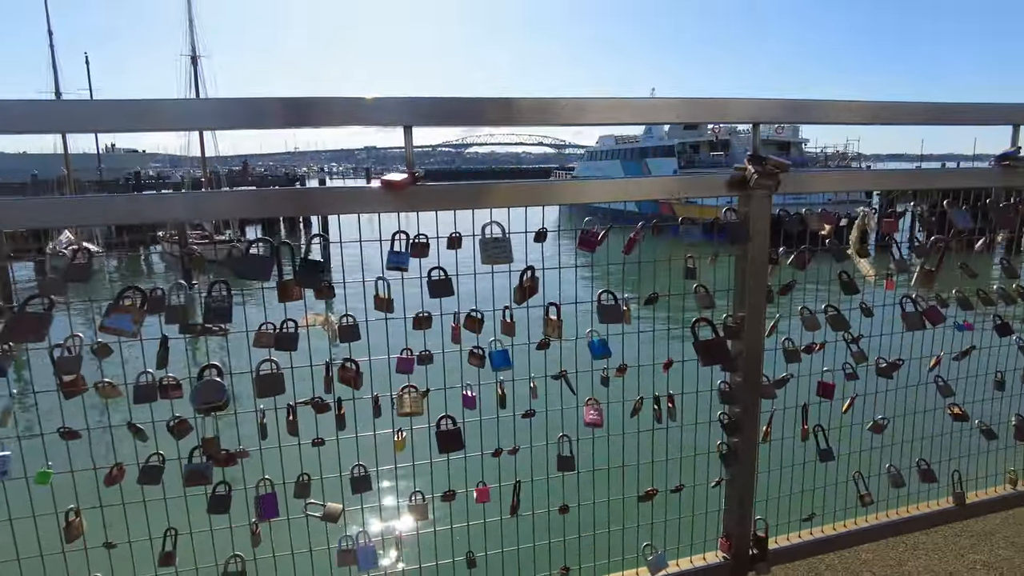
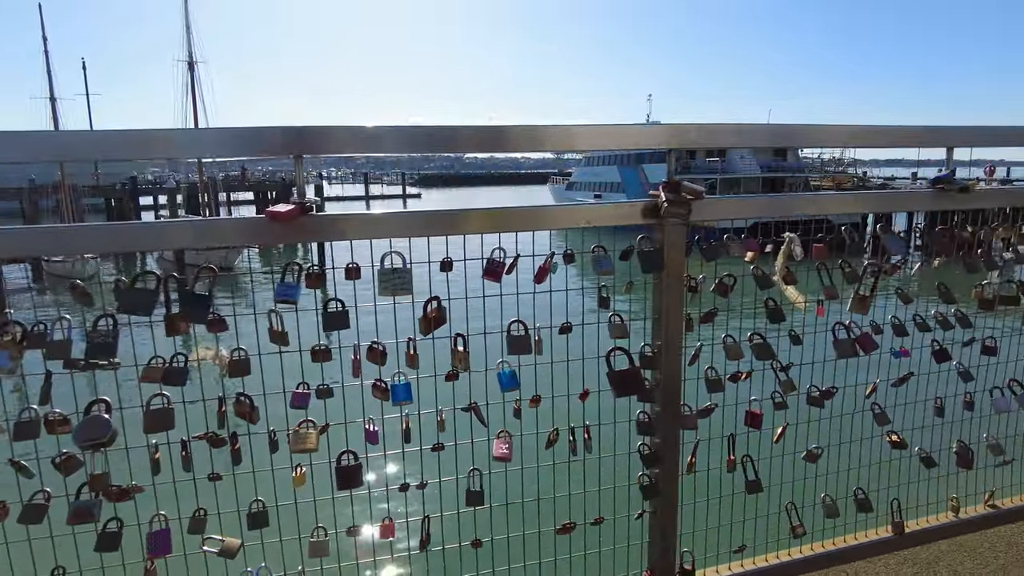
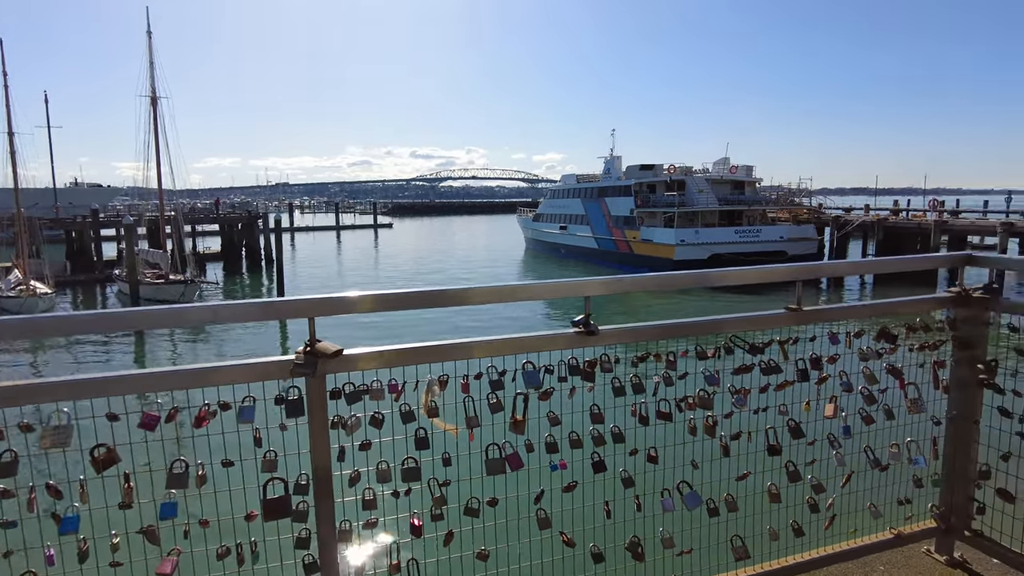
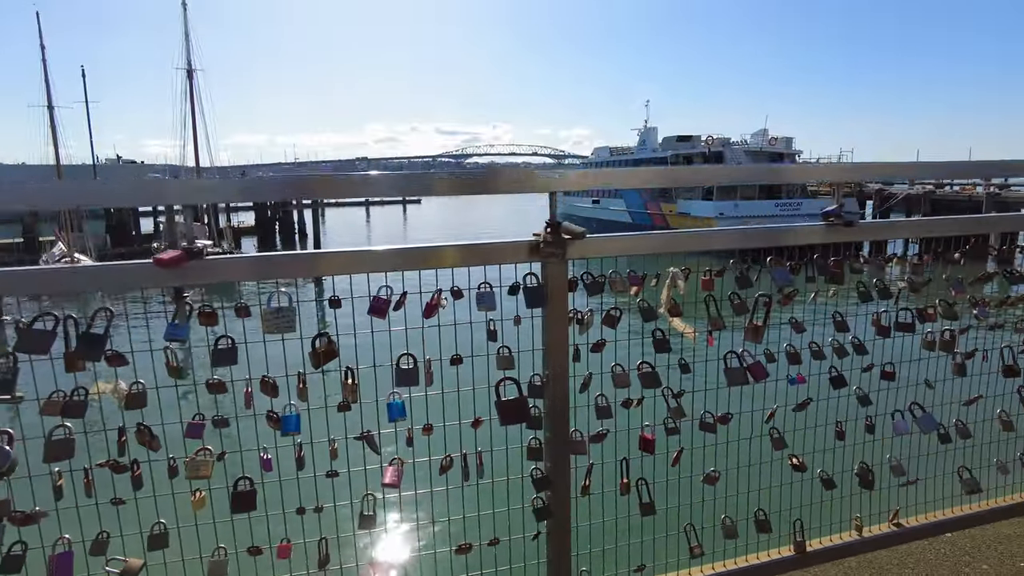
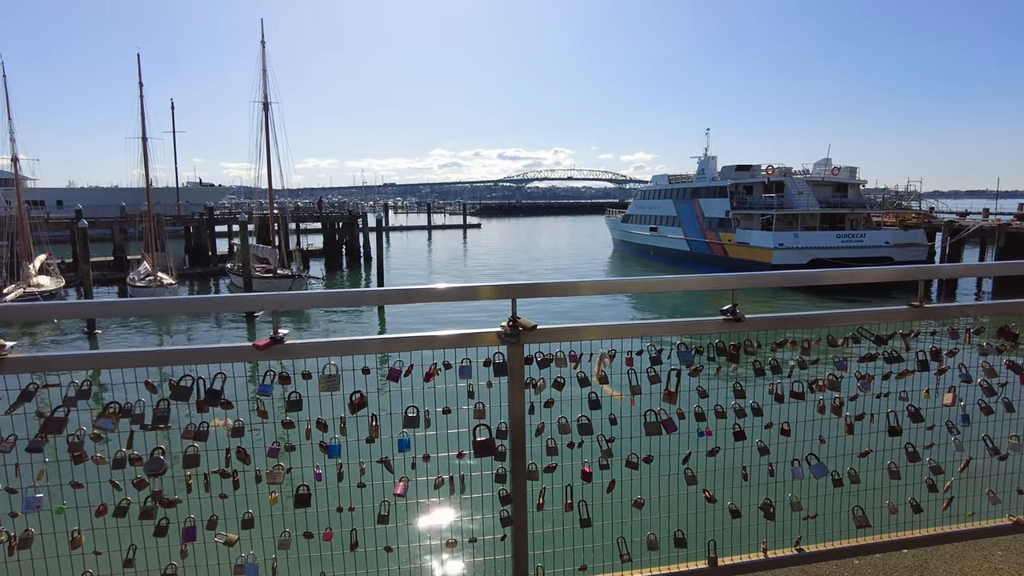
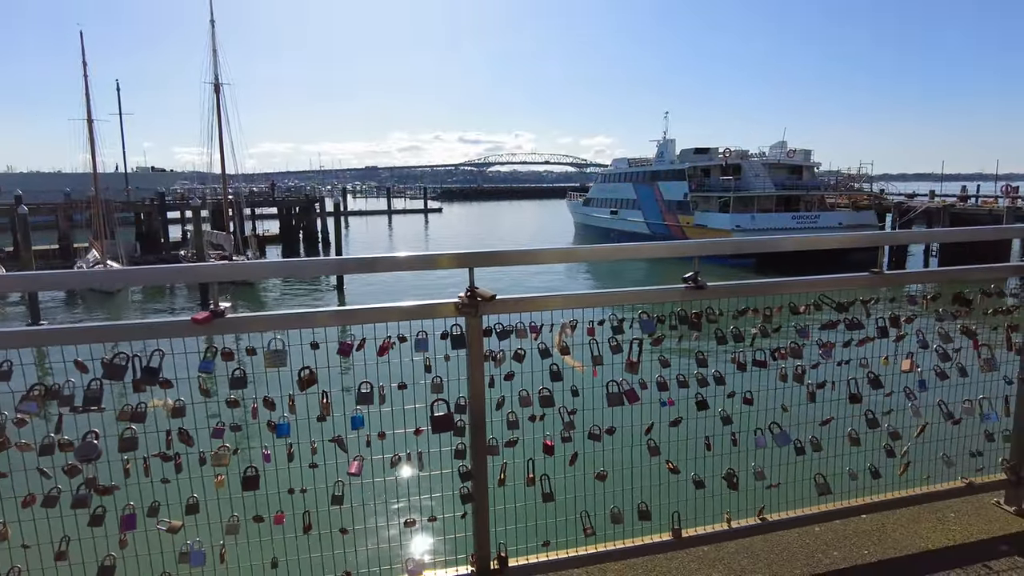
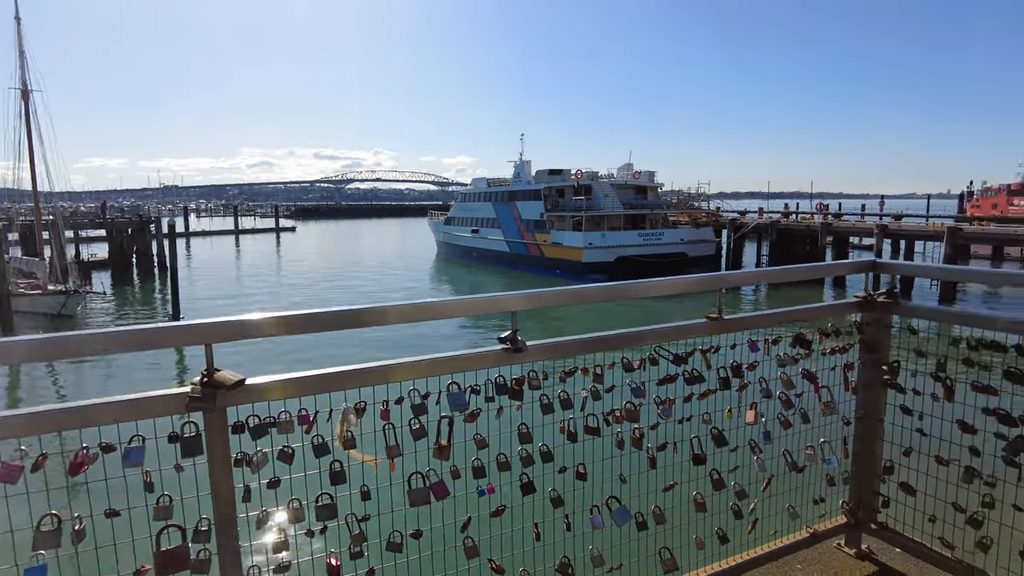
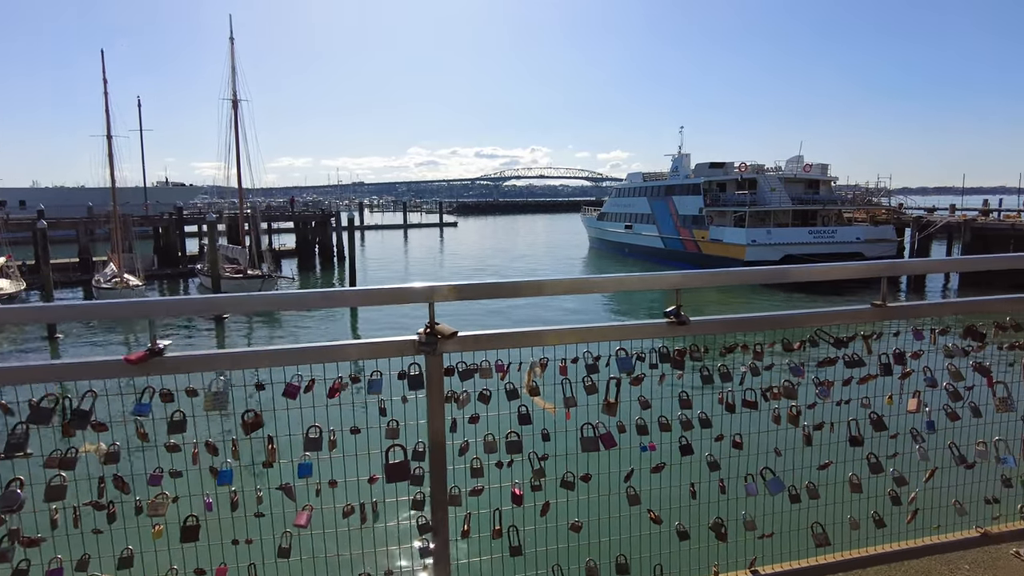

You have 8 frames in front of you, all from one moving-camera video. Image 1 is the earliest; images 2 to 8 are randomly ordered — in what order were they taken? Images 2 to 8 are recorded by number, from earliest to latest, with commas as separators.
2, 4, 6, 5, 8, 3, 7
